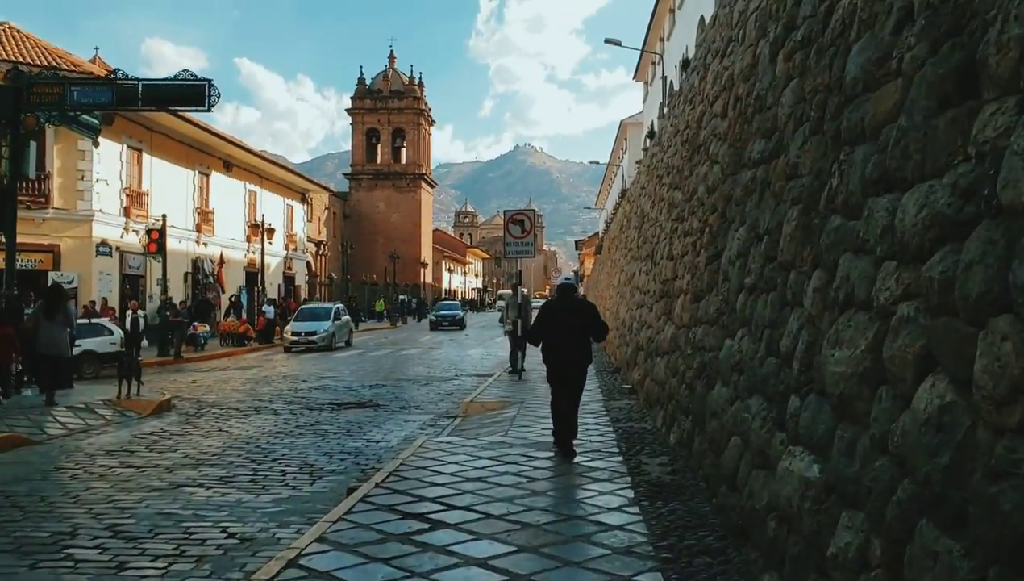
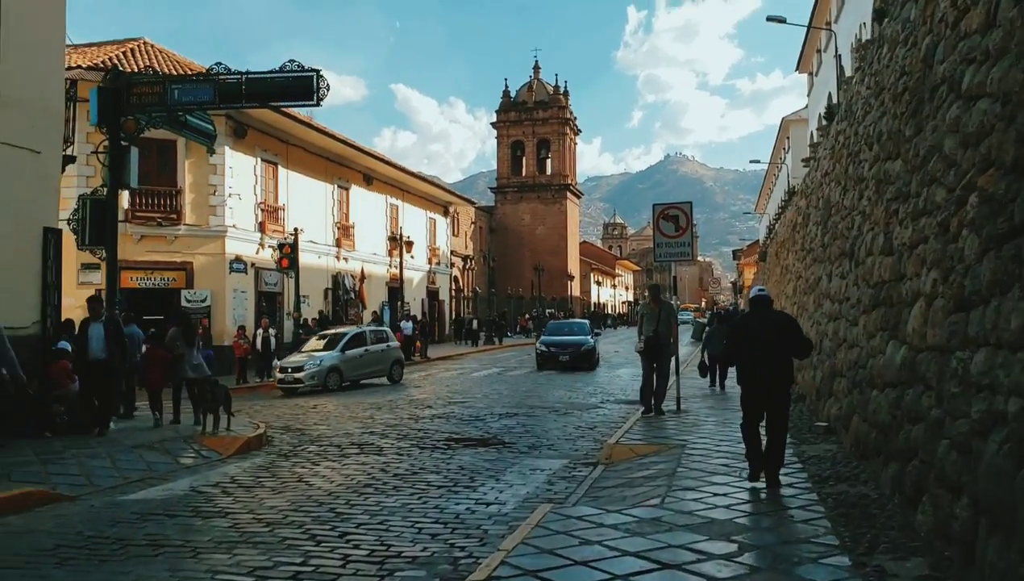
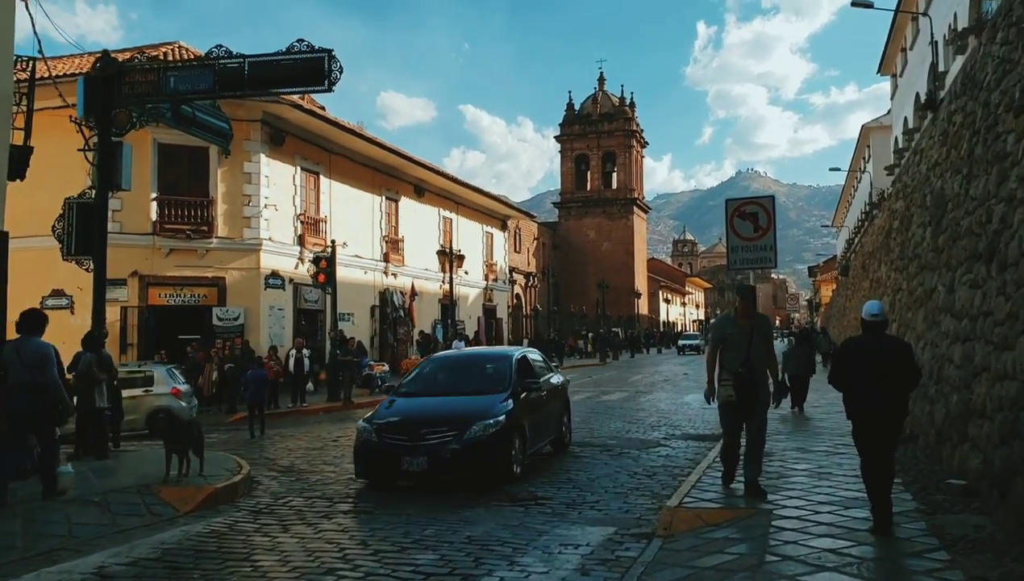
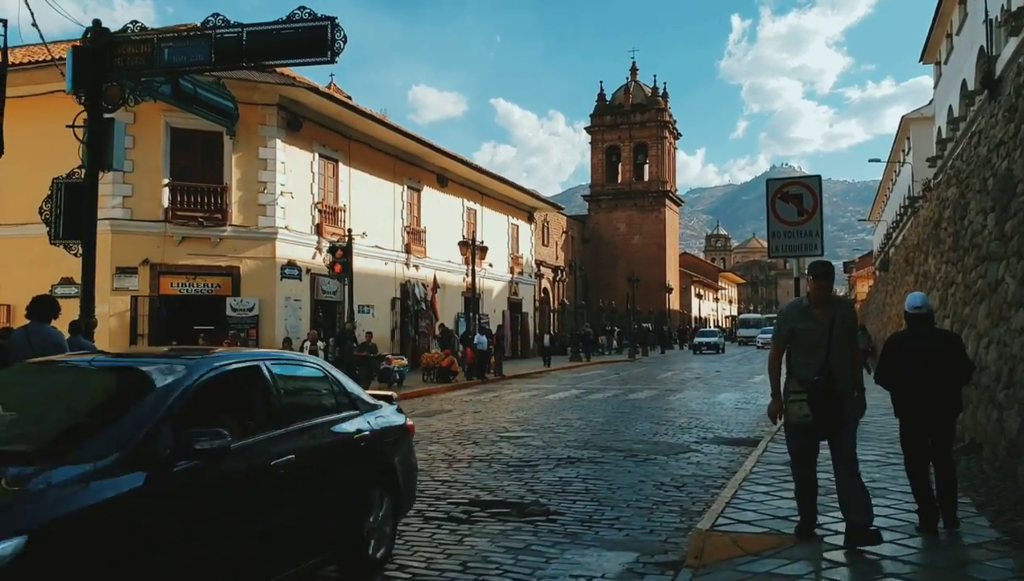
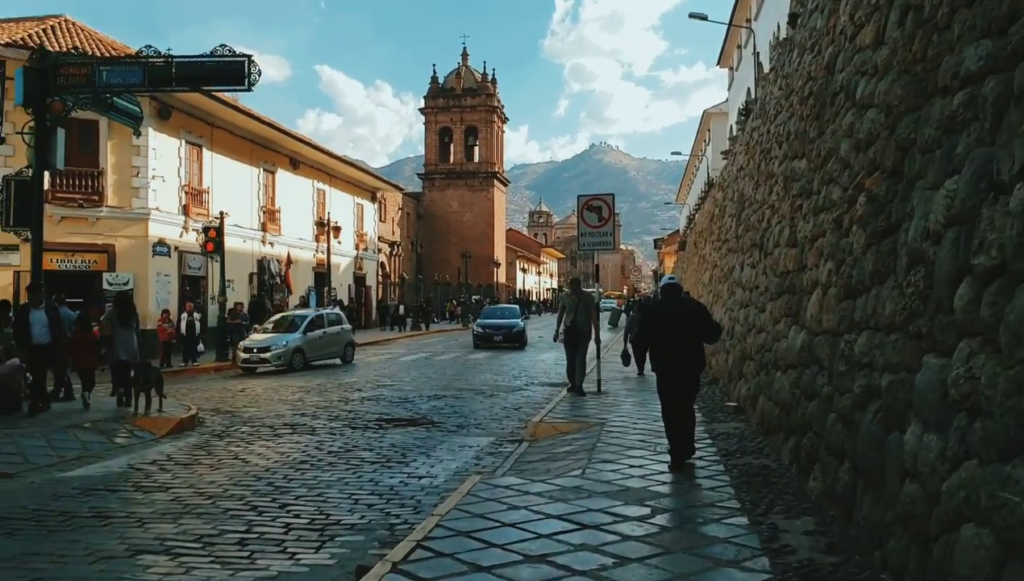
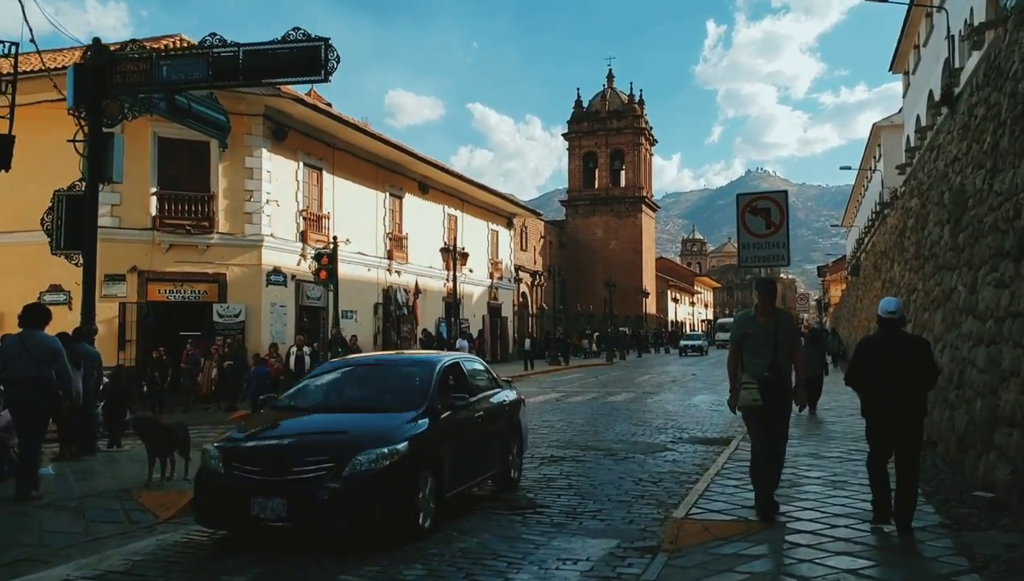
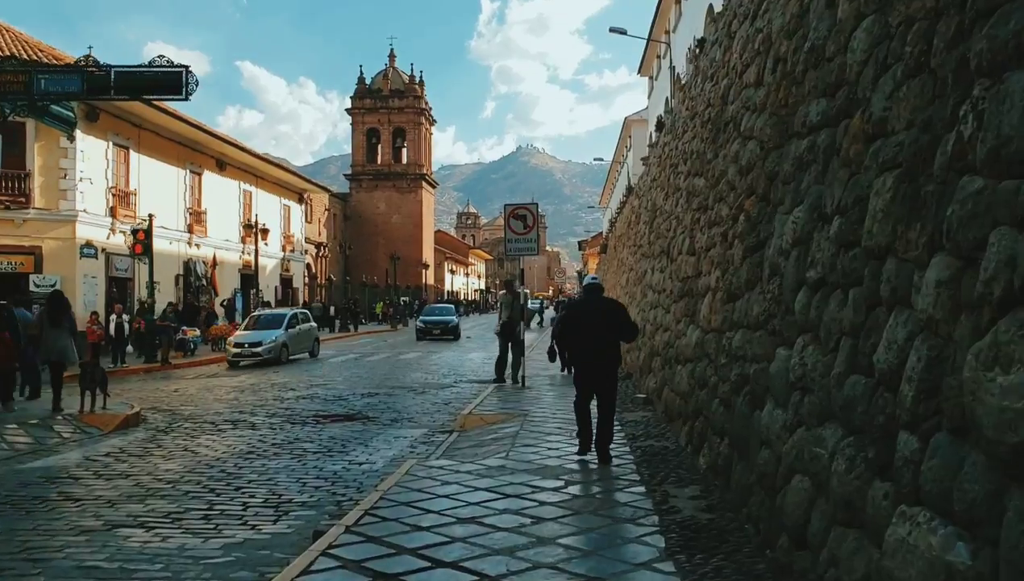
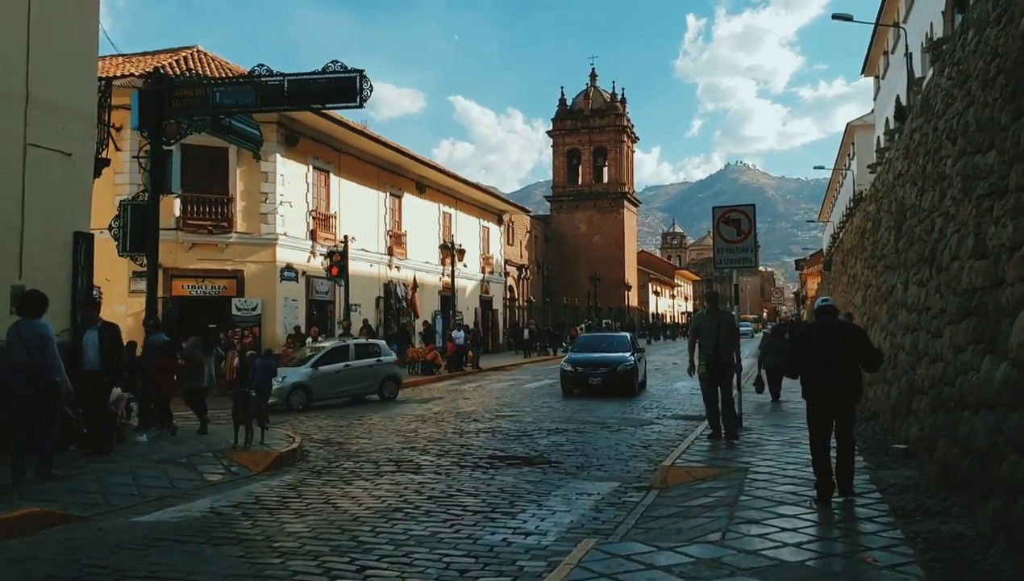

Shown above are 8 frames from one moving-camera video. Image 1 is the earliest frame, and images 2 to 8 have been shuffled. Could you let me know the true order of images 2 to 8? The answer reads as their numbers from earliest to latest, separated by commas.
7, 5, 2, 8, 3, 6, 4
